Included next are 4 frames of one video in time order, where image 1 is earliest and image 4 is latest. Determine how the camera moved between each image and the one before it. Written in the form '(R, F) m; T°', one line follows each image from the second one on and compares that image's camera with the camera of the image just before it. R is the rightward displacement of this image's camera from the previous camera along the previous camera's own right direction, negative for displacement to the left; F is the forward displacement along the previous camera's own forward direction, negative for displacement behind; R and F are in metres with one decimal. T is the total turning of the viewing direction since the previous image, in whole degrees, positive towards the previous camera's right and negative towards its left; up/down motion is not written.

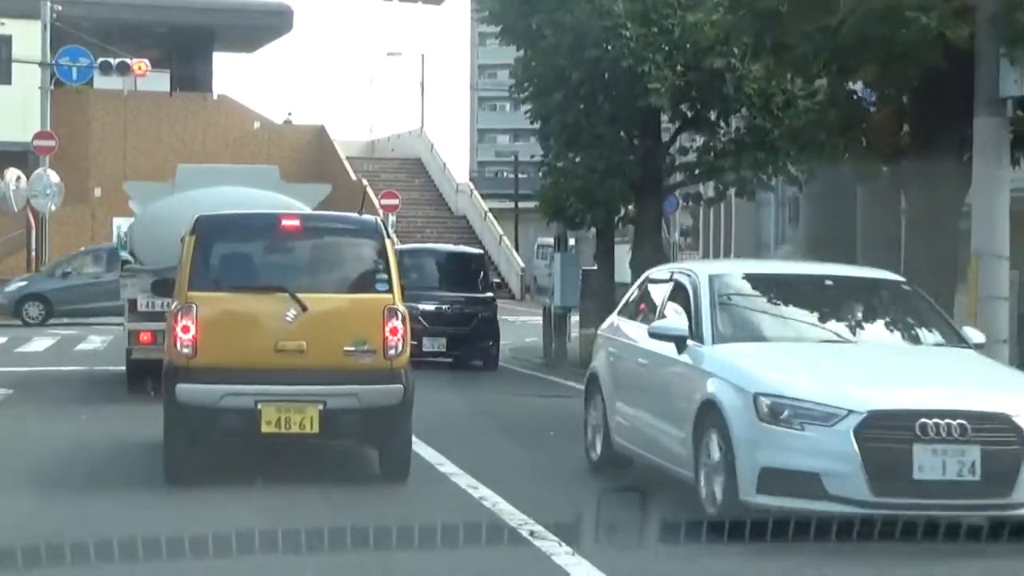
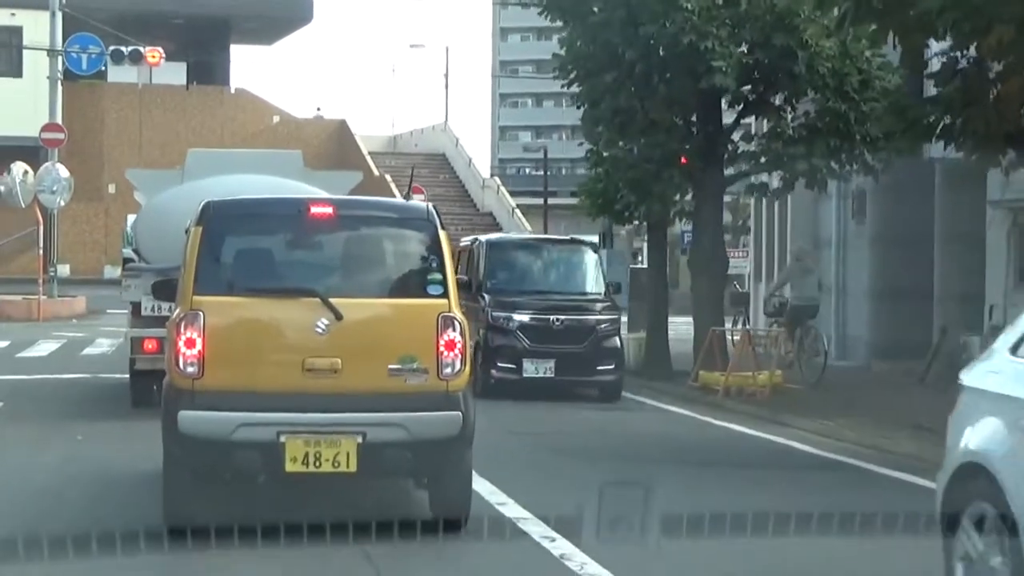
(-0.4, +1.9) m; -1°
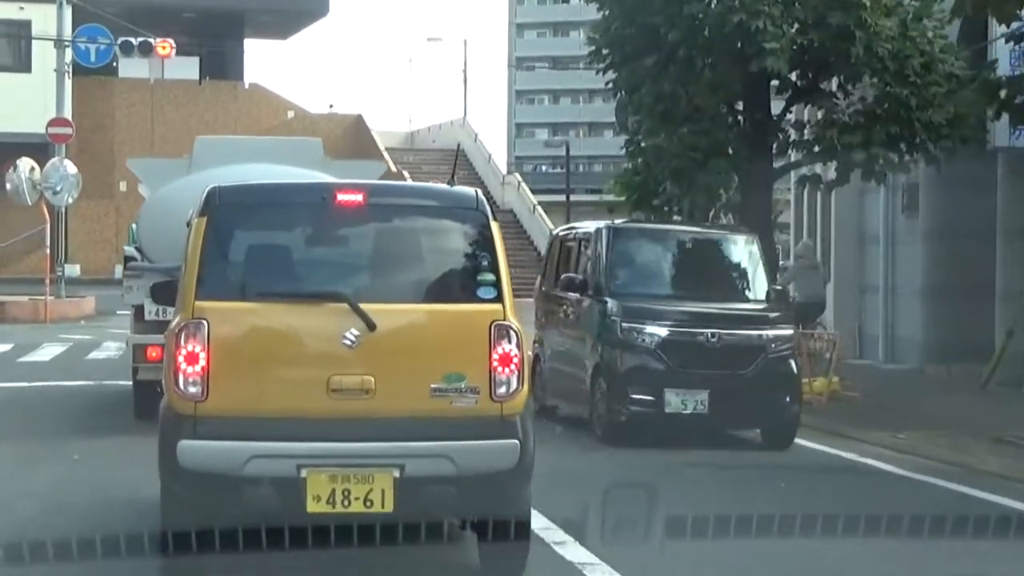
(-0.2, +1.3) m; -1°
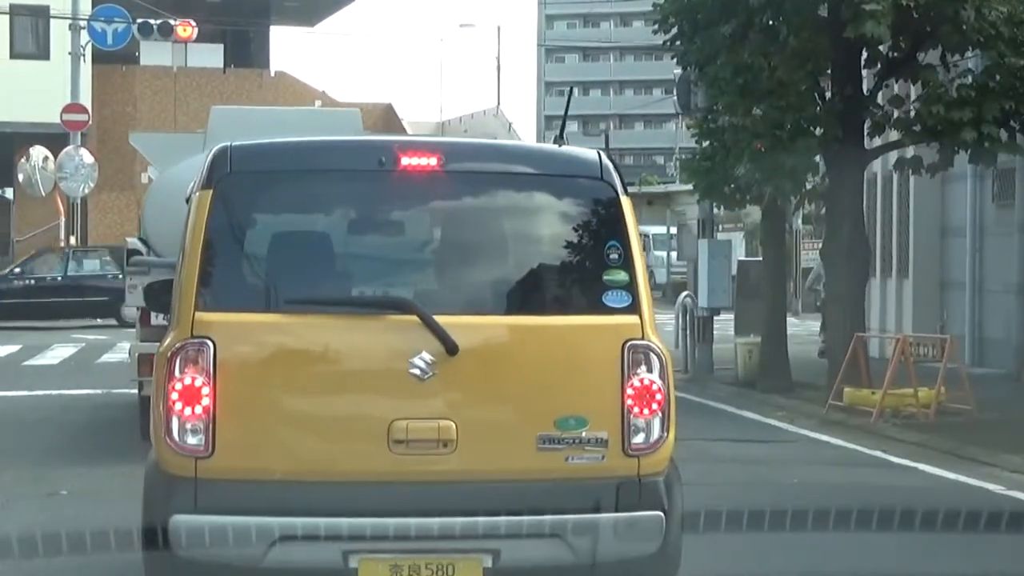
(-0.4, +1.9) m; -1°
